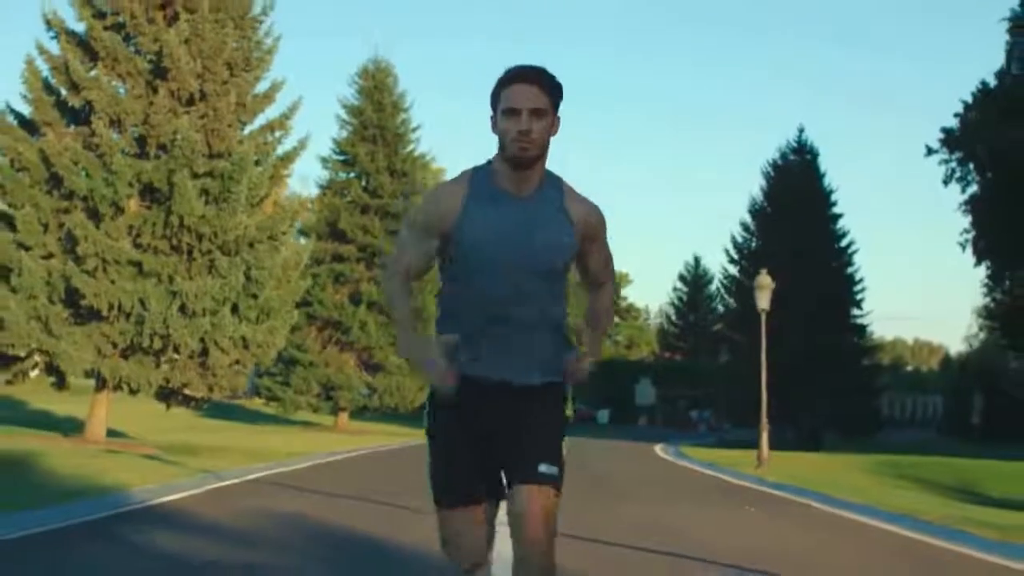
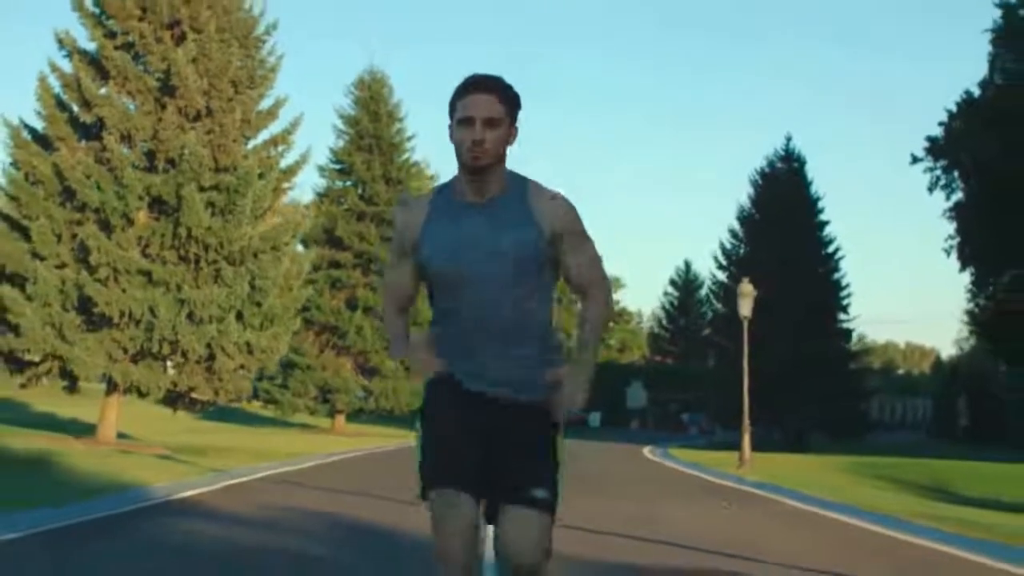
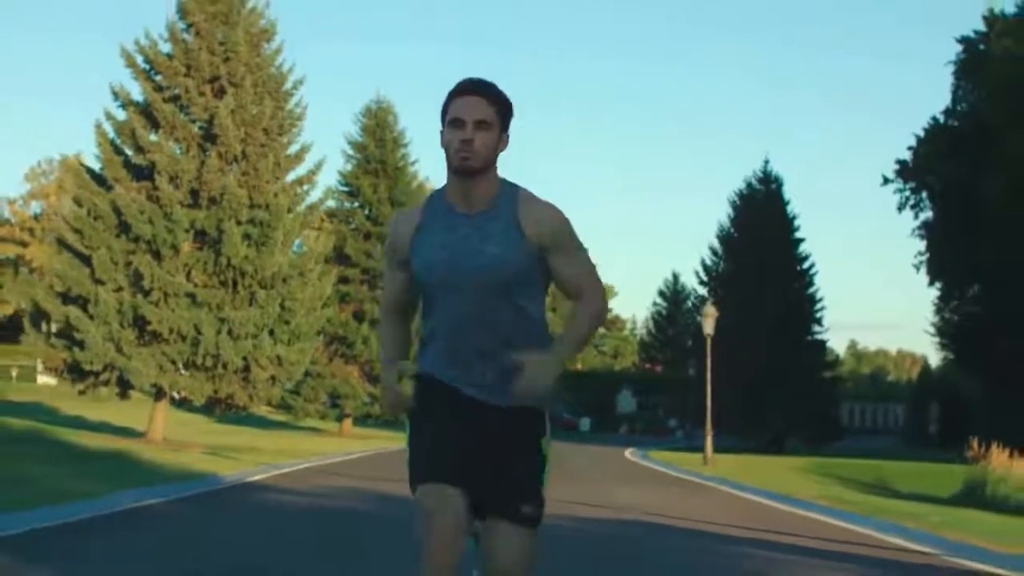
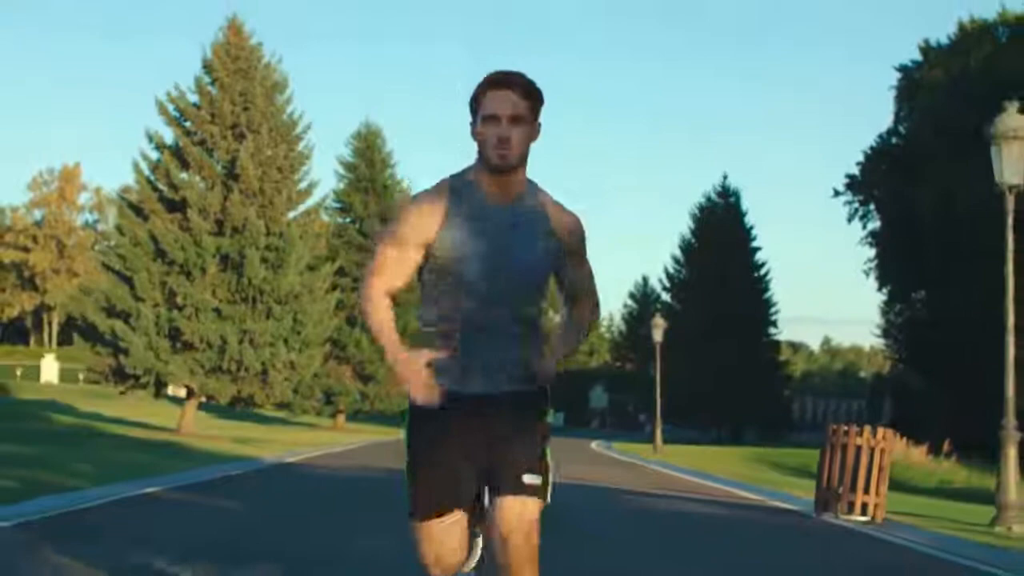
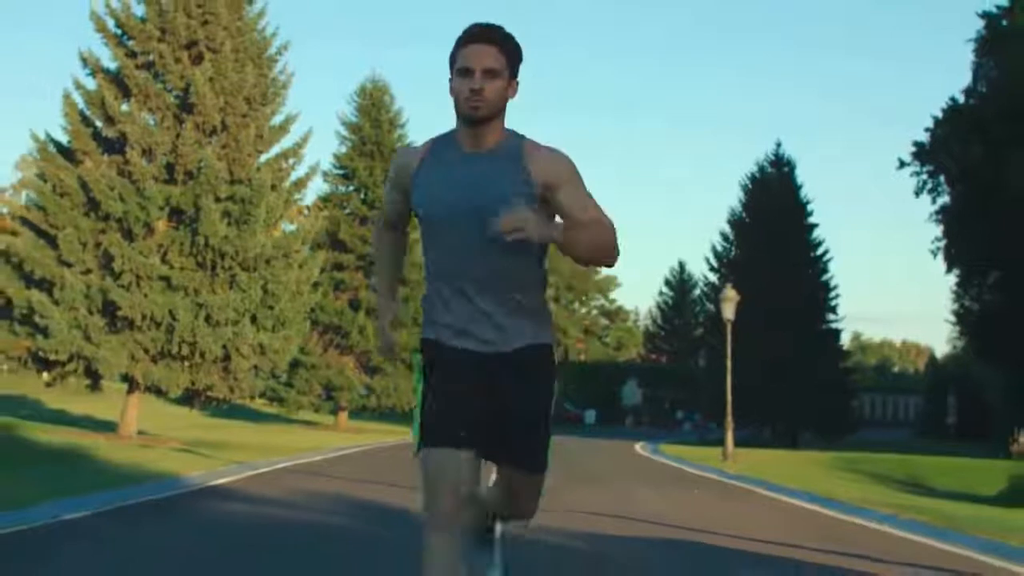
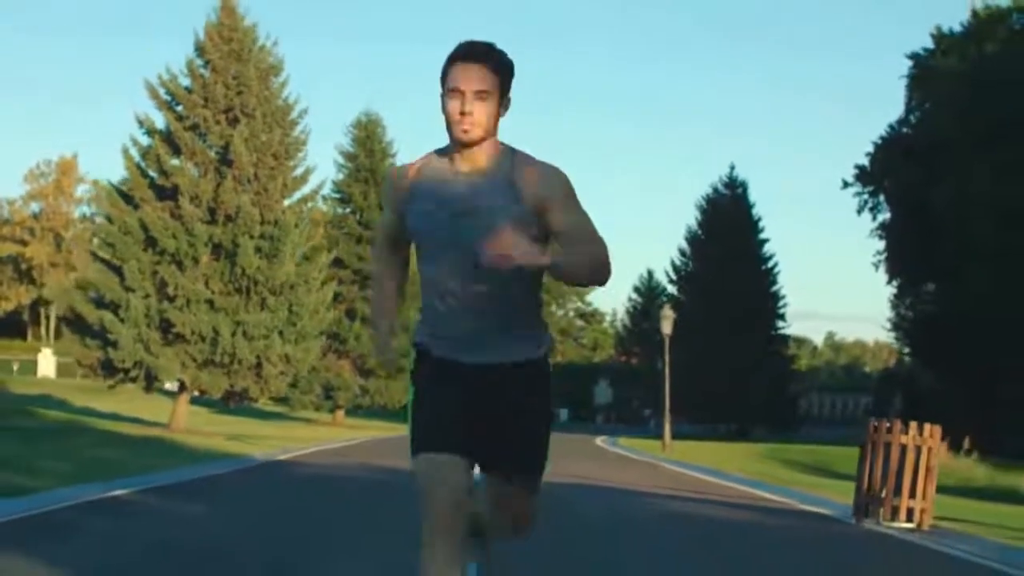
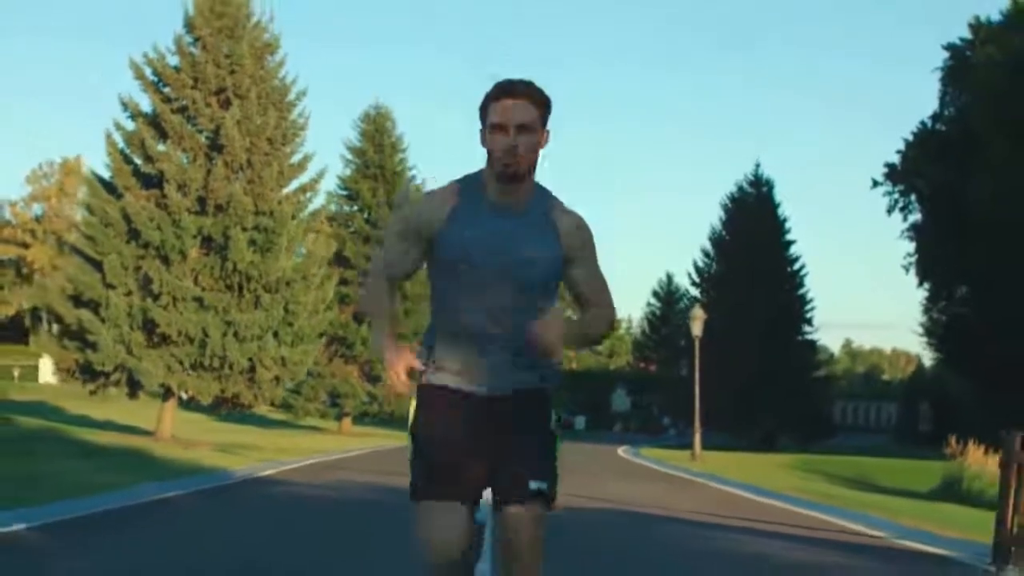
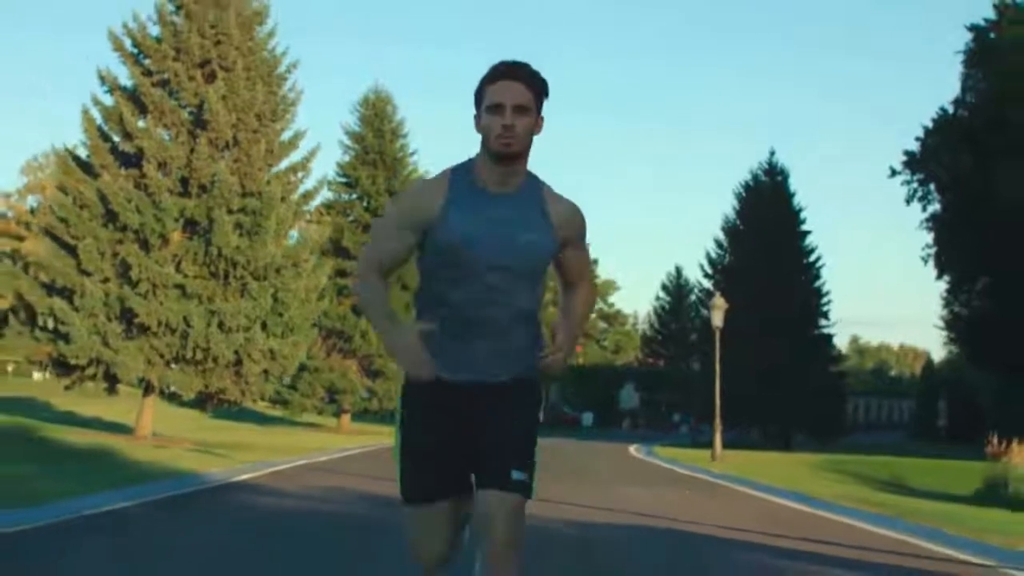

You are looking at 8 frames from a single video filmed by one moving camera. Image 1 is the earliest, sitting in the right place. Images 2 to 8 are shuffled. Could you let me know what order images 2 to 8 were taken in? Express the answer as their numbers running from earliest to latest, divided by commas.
2, 5, 8, 3, 7, 6, 4
